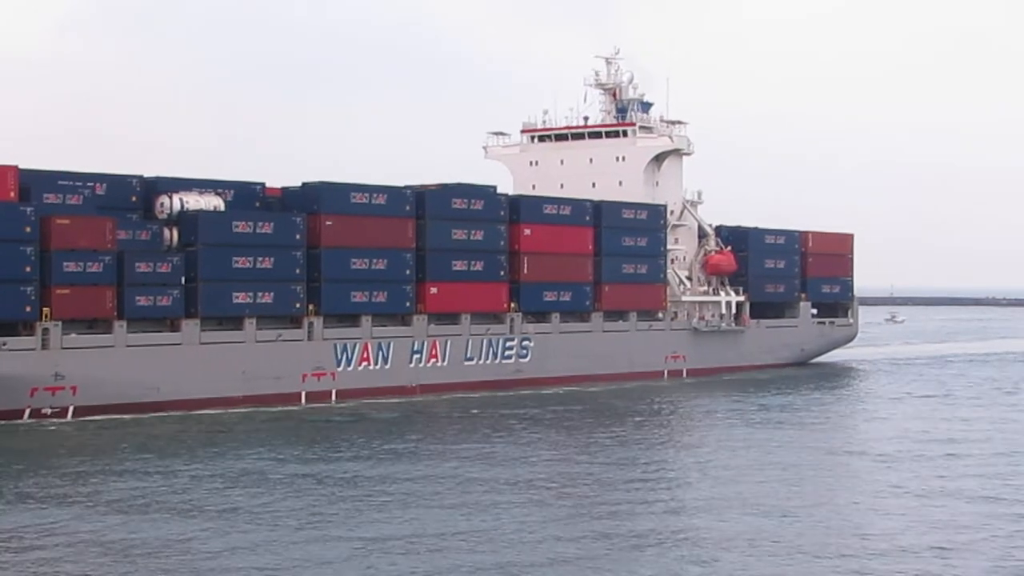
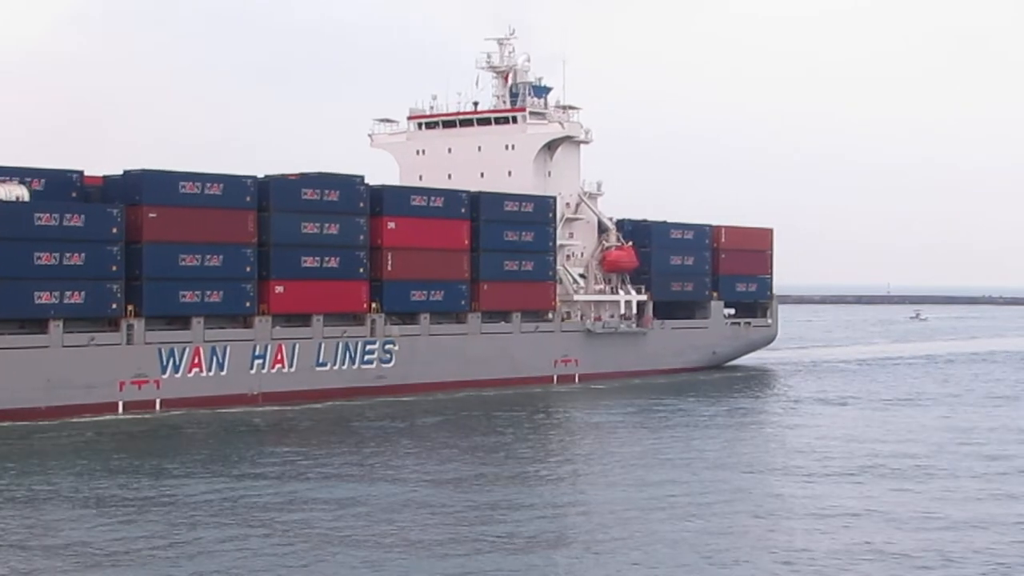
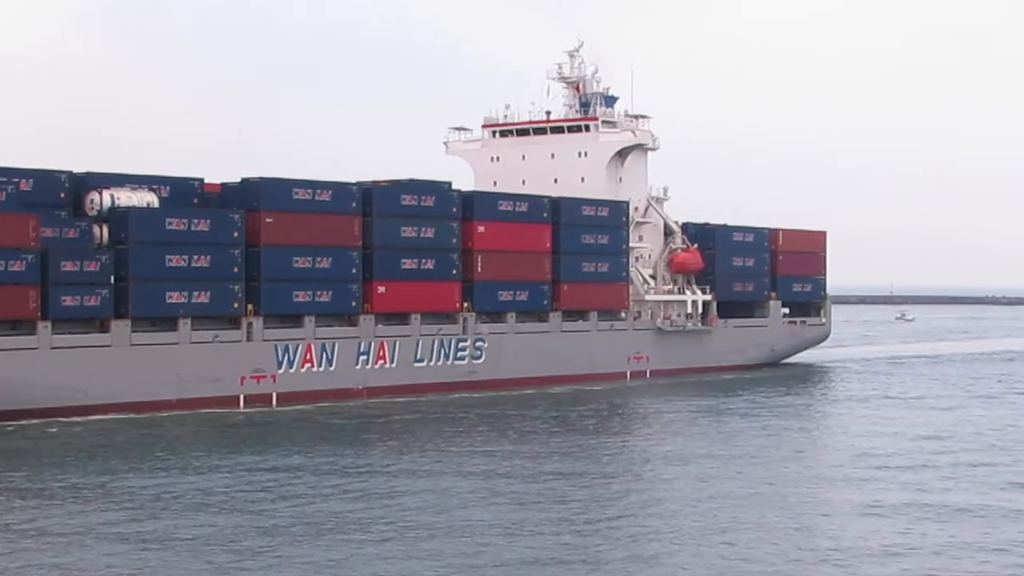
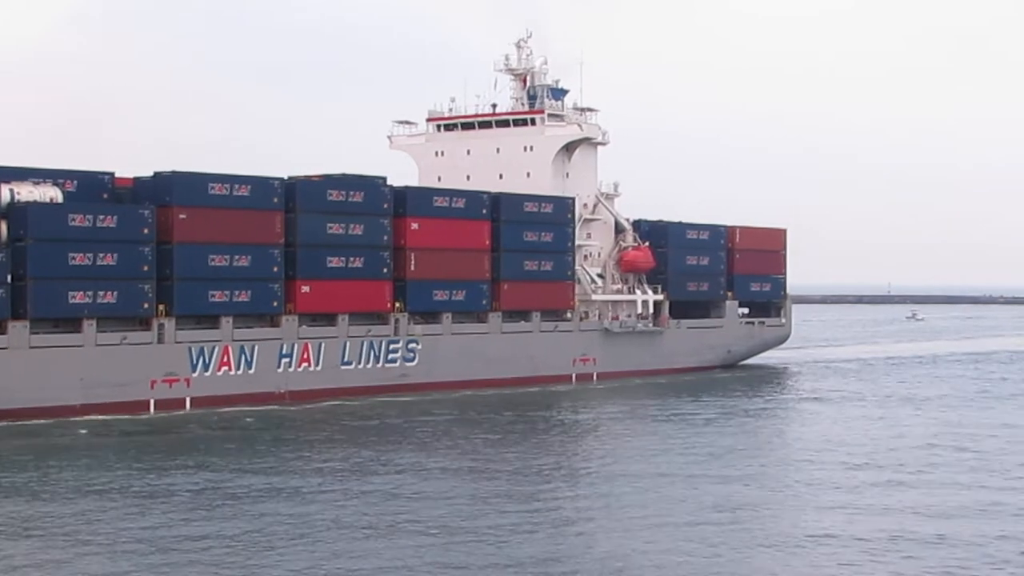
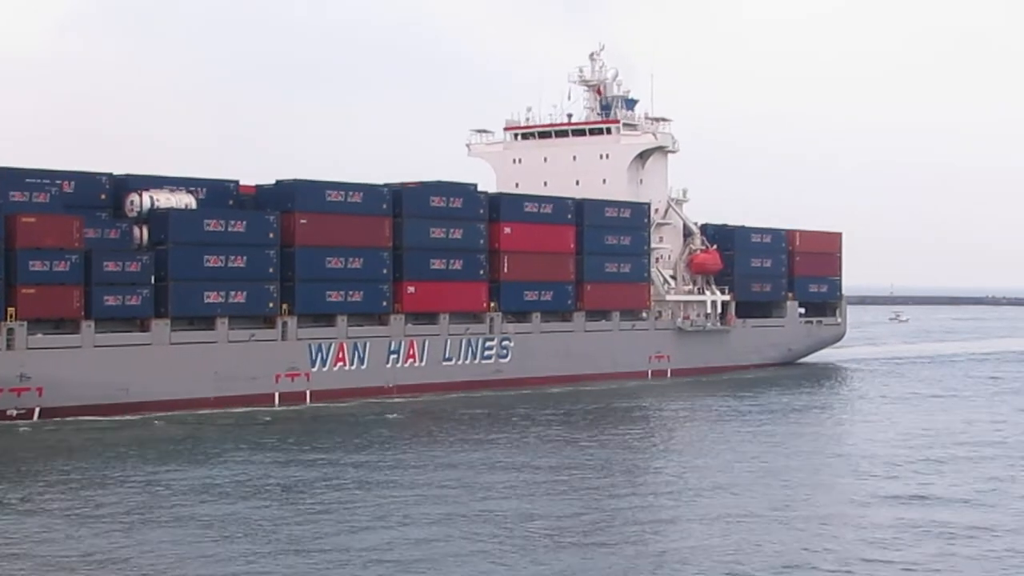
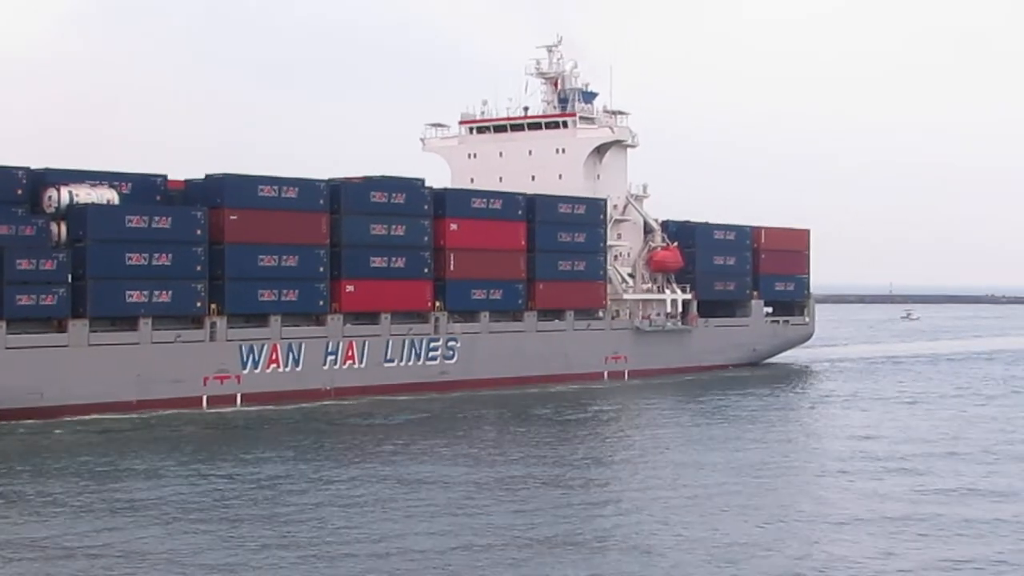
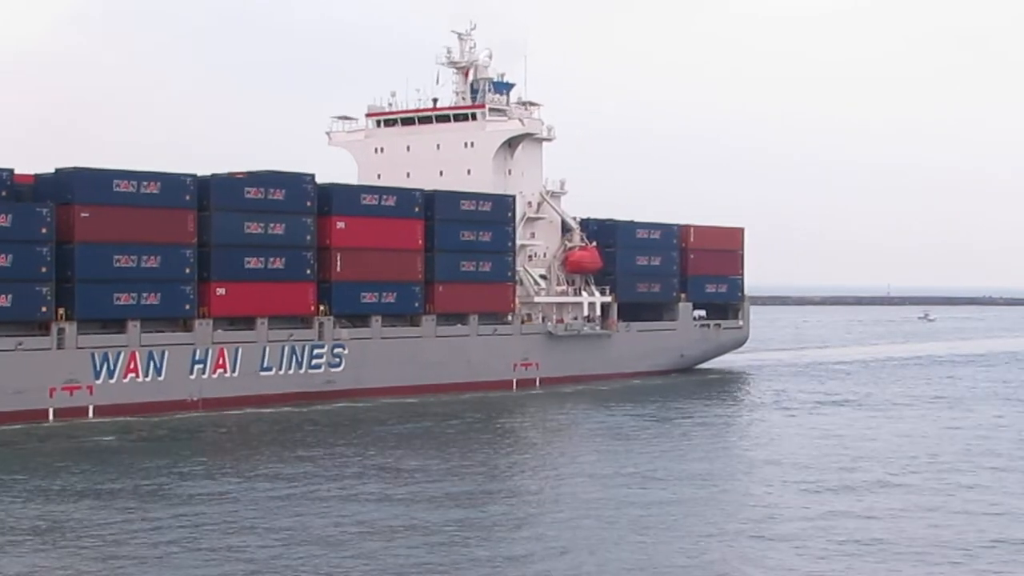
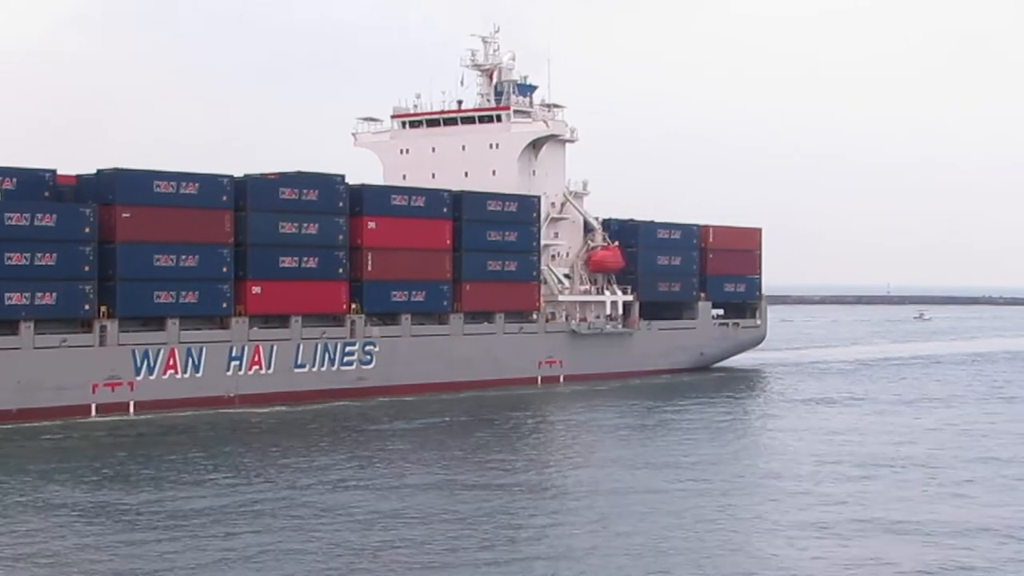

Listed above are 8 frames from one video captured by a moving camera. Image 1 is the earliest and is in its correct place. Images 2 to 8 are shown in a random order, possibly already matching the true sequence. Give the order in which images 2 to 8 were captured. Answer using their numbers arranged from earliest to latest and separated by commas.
5, 3, 6, 4, 2, 8, 7
